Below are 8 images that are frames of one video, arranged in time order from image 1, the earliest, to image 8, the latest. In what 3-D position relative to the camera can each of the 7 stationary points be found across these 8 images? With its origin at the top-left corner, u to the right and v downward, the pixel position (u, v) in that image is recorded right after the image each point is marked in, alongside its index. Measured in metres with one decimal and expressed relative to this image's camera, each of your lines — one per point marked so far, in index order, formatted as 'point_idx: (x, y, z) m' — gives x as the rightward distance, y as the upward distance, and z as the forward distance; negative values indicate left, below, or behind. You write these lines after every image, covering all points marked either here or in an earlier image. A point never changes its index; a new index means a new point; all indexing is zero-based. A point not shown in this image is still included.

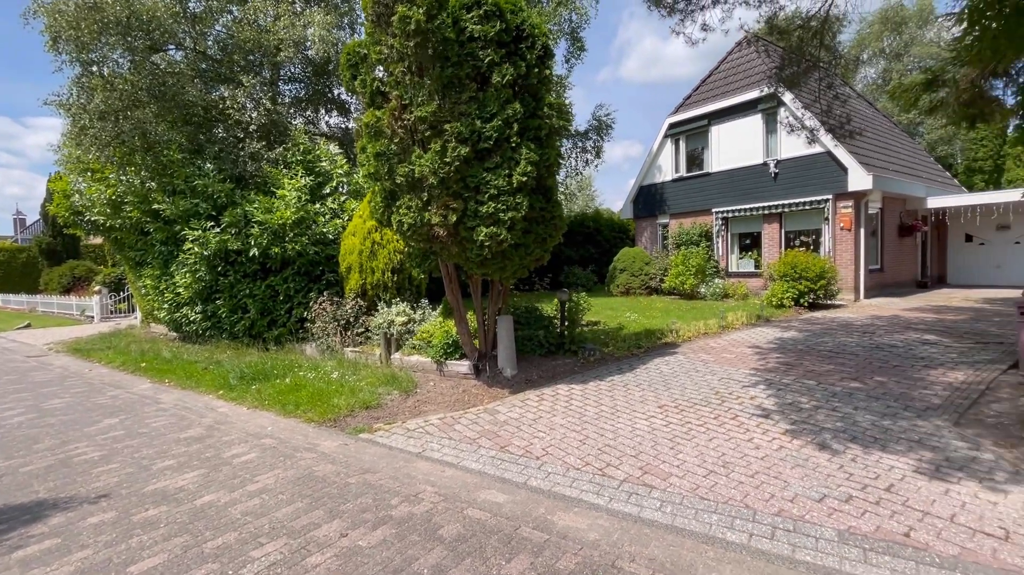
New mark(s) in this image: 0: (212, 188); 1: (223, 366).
0: (-6.1, +2.0, +9.7) m
1: (-4.9, -1.3, +8.1) m
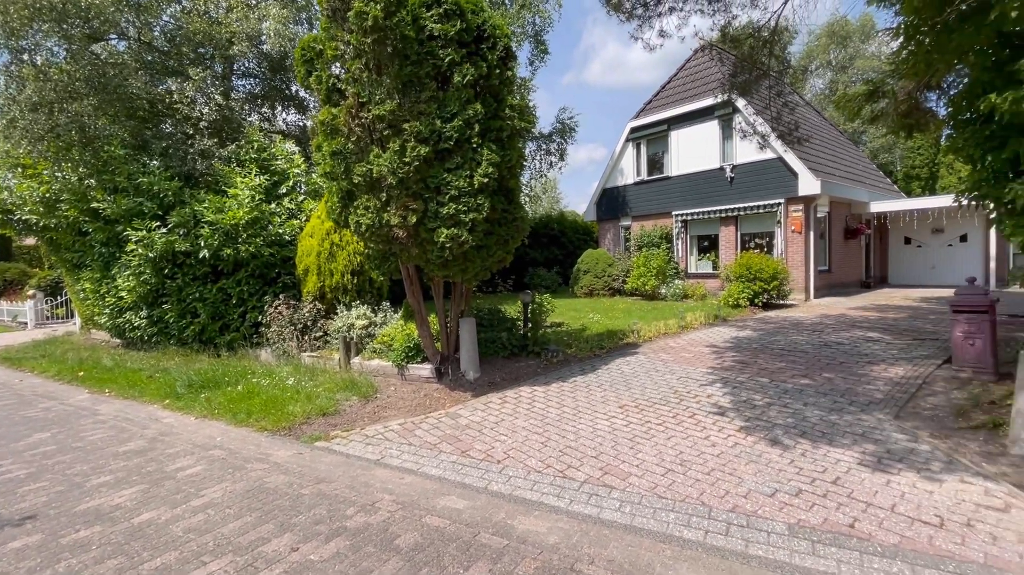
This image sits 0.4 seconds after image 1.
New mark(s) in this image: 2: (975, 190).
0: (-6.8, +1.9, +9.2) m
1: (-5.6, -1.4, +7.7) m
2: (+4.7, +1.0, +4.8) m
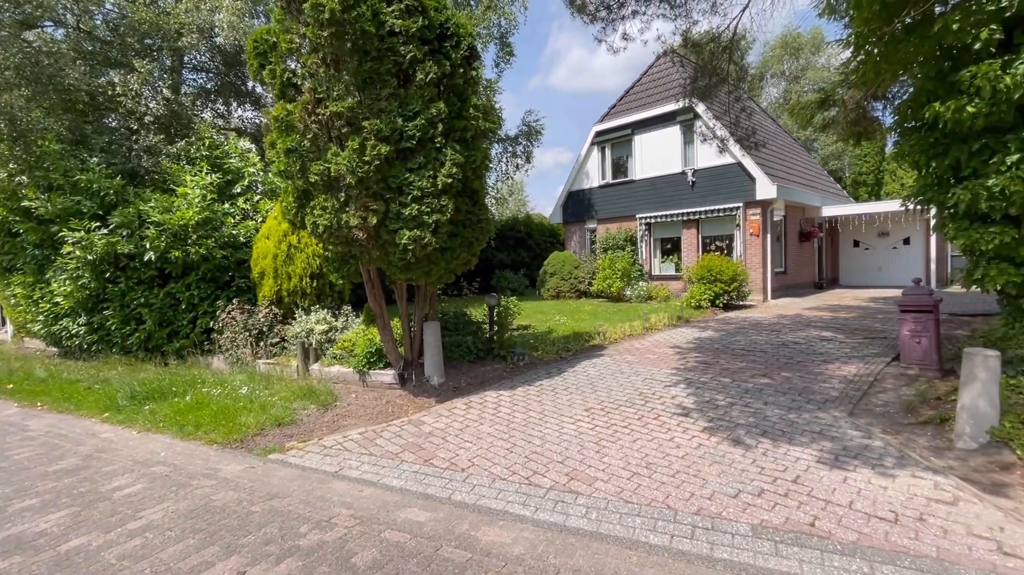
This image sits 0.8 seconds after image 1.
0: (-7.5, +1.9, +8.6) m
1: (-6.1, -1.5, +7.2) m
2: (+4.3, +1.0, +5.0) m
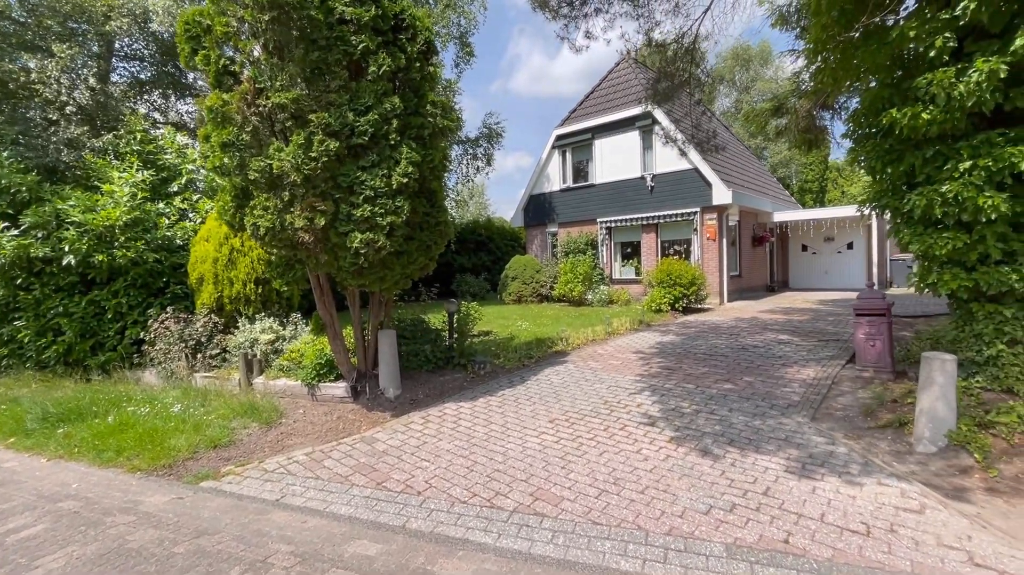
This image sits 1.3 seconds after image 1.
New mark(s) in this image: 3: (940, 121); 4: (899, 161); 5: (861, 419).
0: (-8.2, +1.7, +7.7) m
1: (-6.6, -1.6, +6.4) m
2: (+3.9, +0.9, +5.1) m
3: (+3.7, +1.5, +4.1) m
4: (+3.8, +1.3, +4.7) m
5: (+3.6, -1.3, +4.8) m
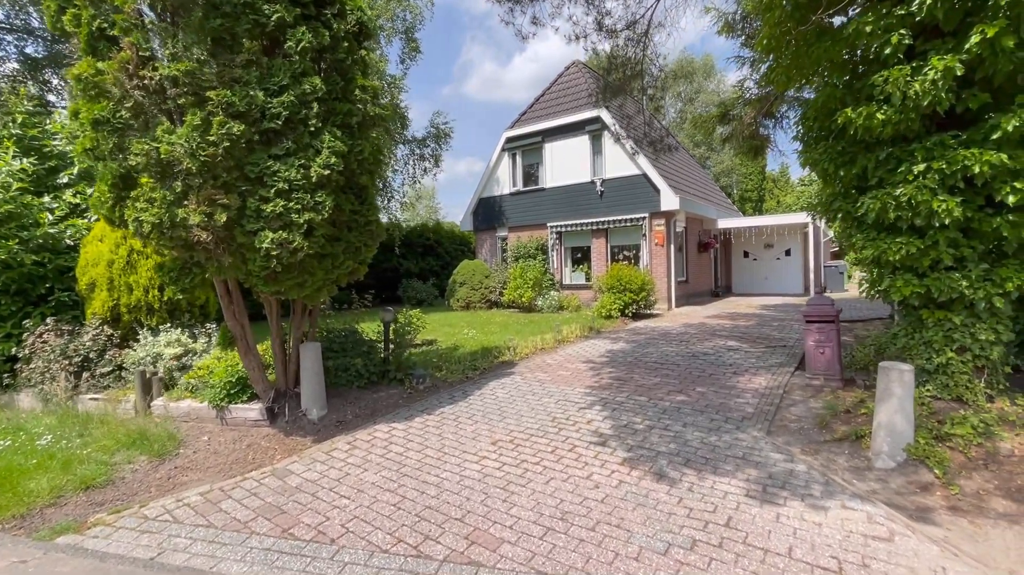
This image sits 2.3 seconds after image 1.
0: (-9.0, +1.6, +6.3) m
1: (-7.3, -1.7, +5.2) m
2: (+3.3, +0.9, +4.9) m
3: (+3.2, +1.4, +4.0) m
4: (+3.2, +1.2, +4.5) m
5: (+3.0, -1.4, +4.6) m
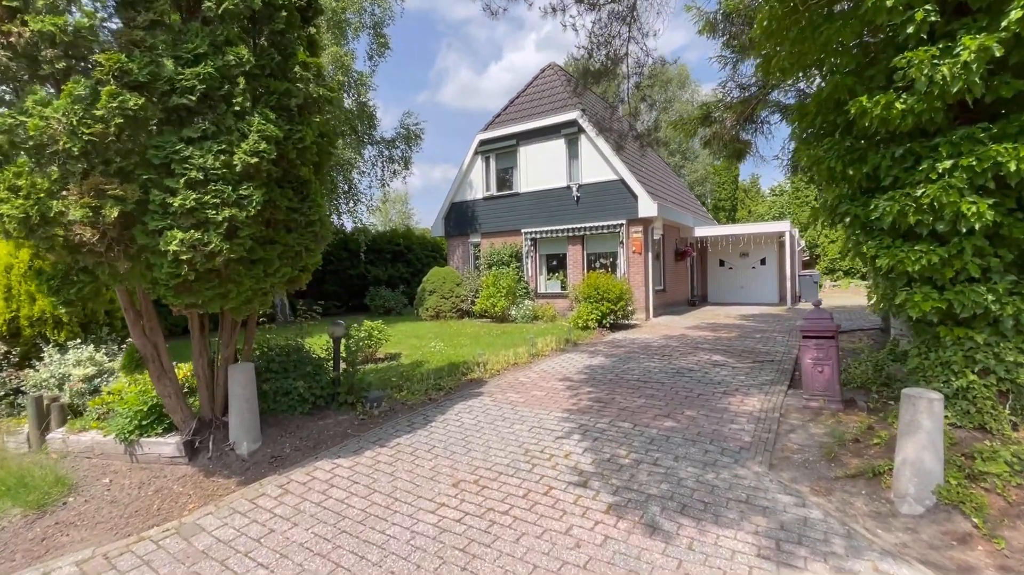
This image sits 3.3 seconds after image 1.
0: (-9.3, +1.5, +5.2) m
1: (-7.6, -1.7, +4.1) m
2: (+3.0, +0.7, +4.4) m
3: (+3.0, +1.3, +3.5) m
4: (+3.0, +1.1, +4.0) m
5: (+2.7, -1.5, +4.1) m
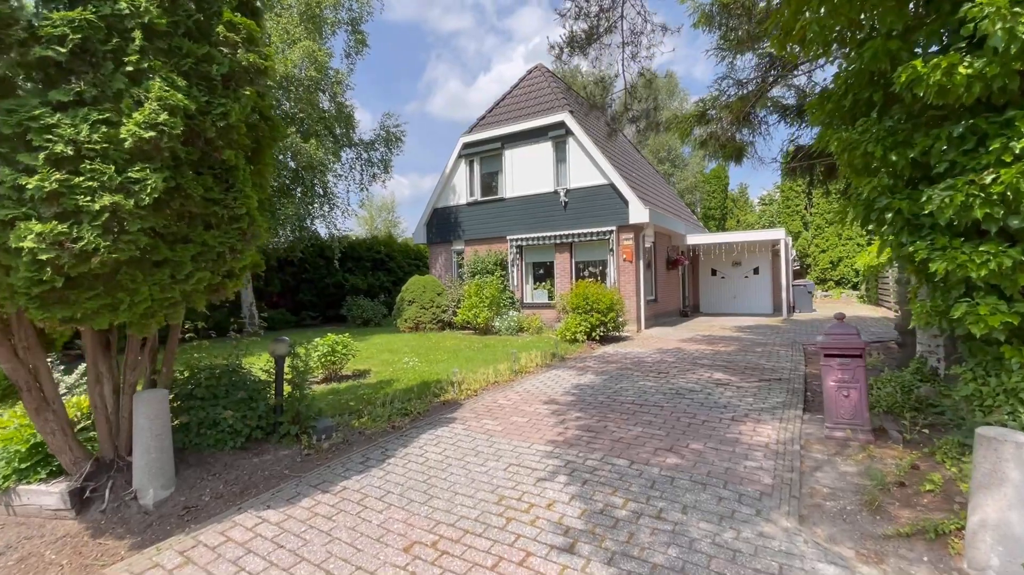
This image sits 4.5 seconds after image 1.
0: (-9.6, +1.5, +4.2) m
1: (-7.8, -1.8, +3.0) m
2: (+2.7, +0.7, +3.7) m
3: (+2.8, +1.2, +2.8) m
4: (+2.8, +1.0, +3.3) m
5: (+2.5, -1.6, +3.3) m
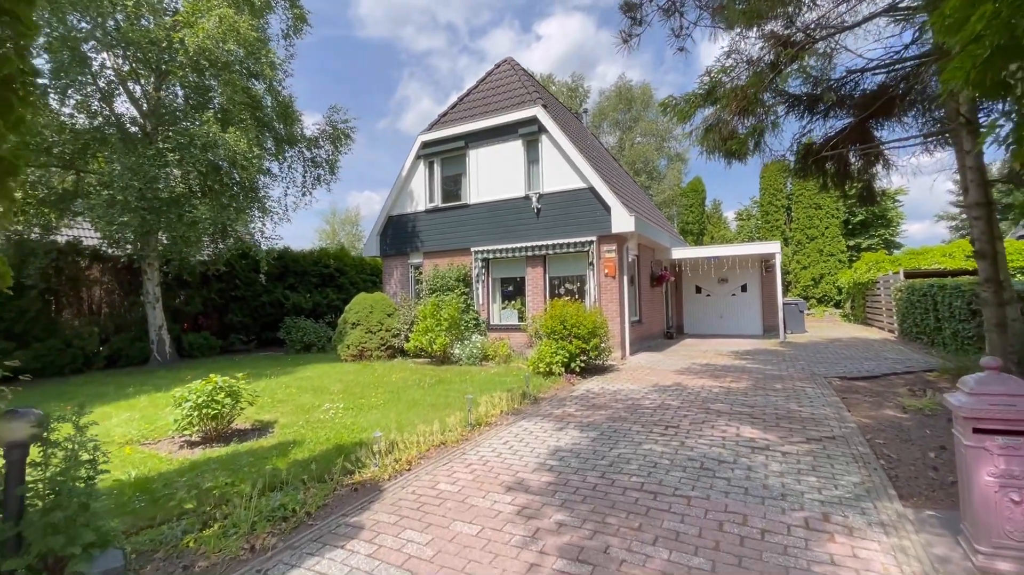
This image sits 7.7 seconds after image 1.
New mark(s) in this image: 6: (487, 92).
0: (-9.9, +1.3, +1.7) m
1: (-8.1, -1.9, +0.5) m
2: (+2.4, +0.5, +1.9) m
3: (+2.5, +1.1, +1.0) m
4: (+2.5, +0.9, +1.5) m
5: (+2.2, -1.7, +1.4) m
6: (-0.7, +5.7, +13.8) m
